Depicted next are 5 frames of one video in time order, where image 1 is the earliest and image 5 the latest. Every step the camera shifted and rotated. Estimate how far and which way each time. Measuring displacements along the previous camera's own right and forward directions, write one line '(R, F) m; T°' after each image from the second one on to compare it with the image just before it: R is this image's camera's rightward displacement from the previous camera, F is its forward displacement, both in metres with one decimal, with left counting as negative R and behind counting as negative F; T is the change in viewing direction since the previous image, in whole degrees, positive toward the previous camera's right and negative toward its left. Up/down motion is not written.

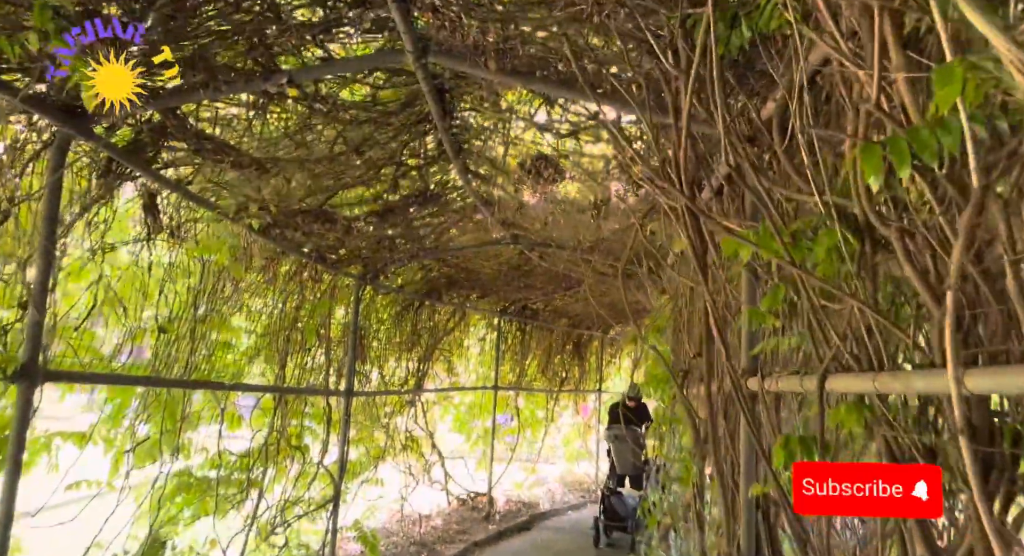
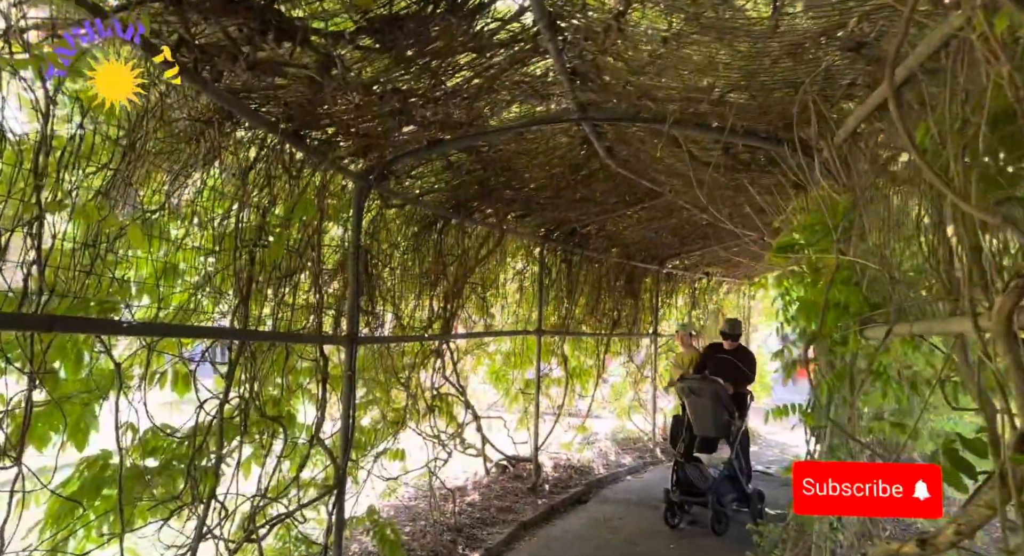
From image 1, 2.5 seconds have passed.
(-0.2, +1.2) m; -2°
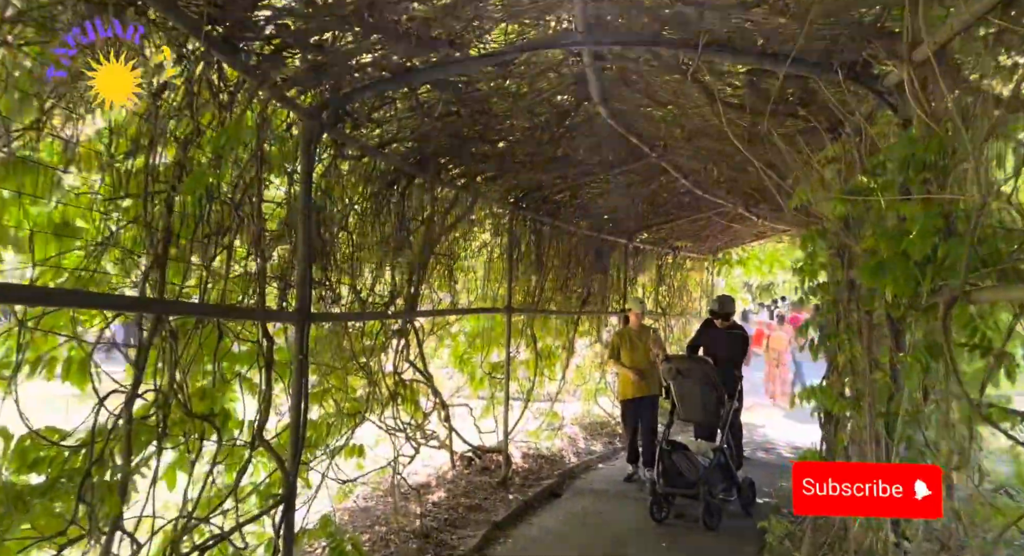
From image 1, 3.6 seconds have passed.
(-0.2, +0.5) m; +5°
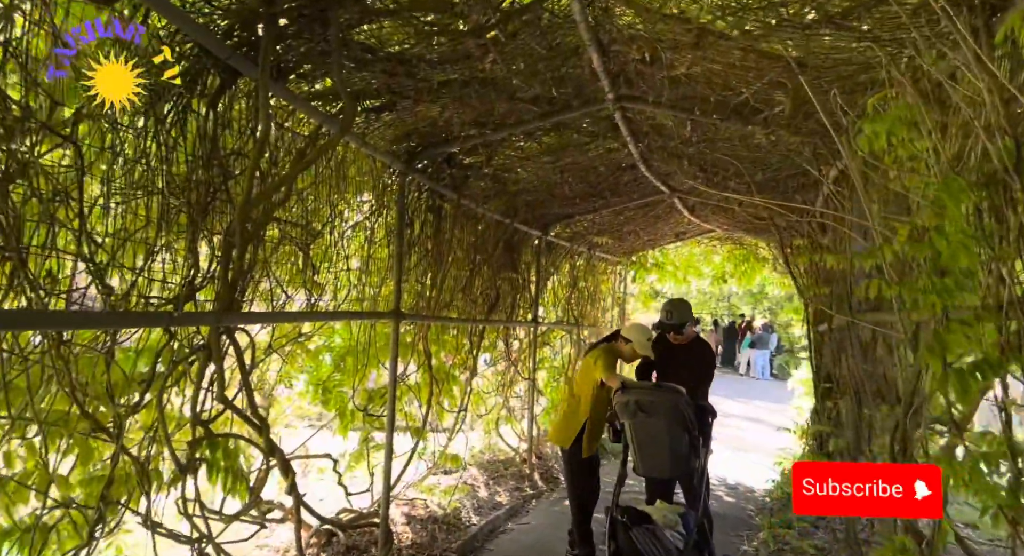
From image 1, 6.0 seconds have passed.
(-0.1, +1.4) m; +11°
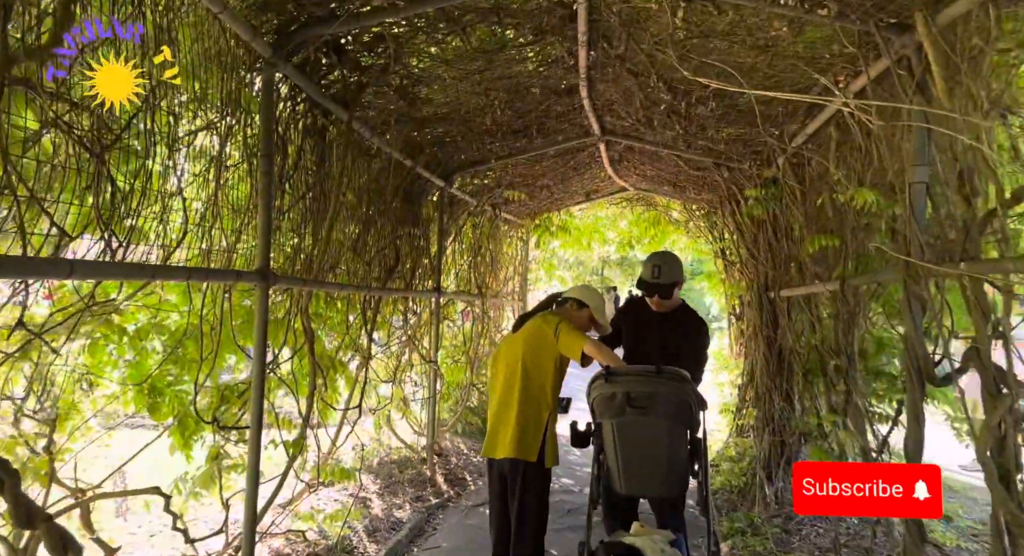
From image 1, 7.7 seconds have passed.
(-0.2, +0.9) m; +12°
